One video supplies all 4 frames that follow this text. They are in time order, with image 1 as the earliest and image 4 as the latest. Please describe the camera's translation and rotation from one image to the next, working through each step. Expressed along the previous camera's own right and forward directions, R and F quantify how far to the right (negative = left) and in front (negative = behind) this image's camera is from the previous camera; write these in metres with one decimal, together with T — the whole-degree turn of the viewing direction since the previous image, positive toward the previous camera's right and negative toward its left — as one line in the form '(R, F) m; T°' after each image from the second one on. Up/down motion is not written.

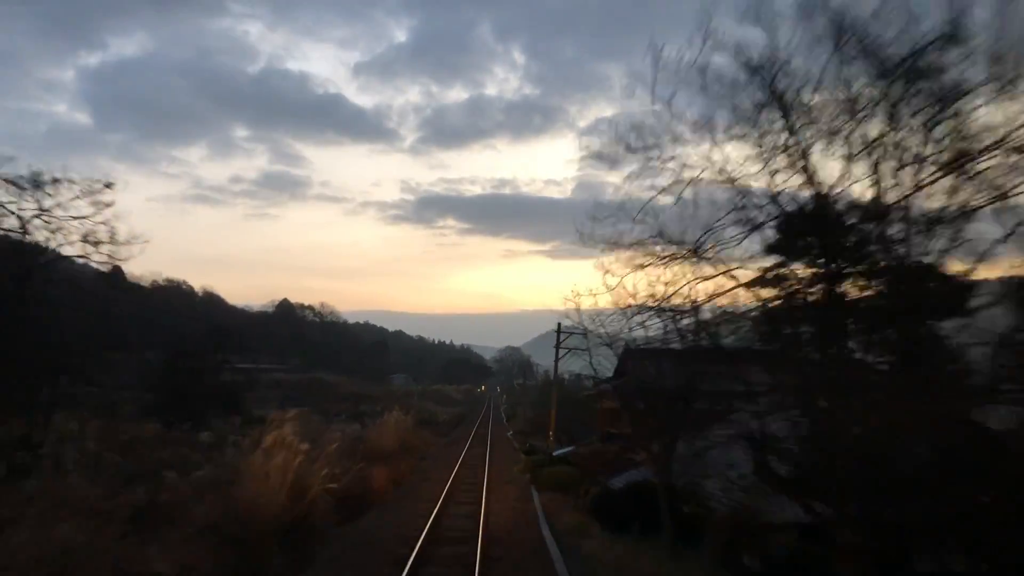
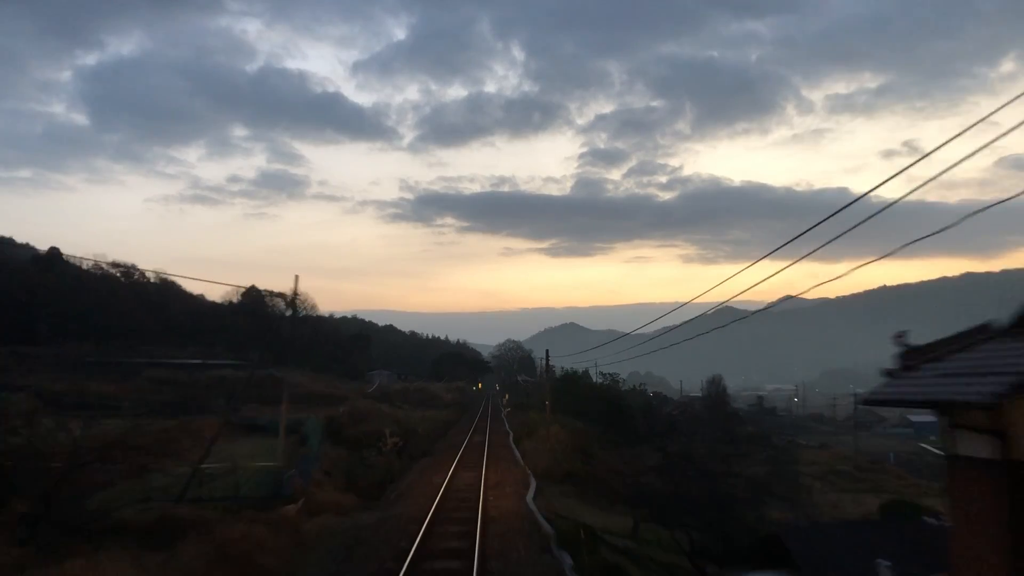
(-0.2, +15.4) m; 0°
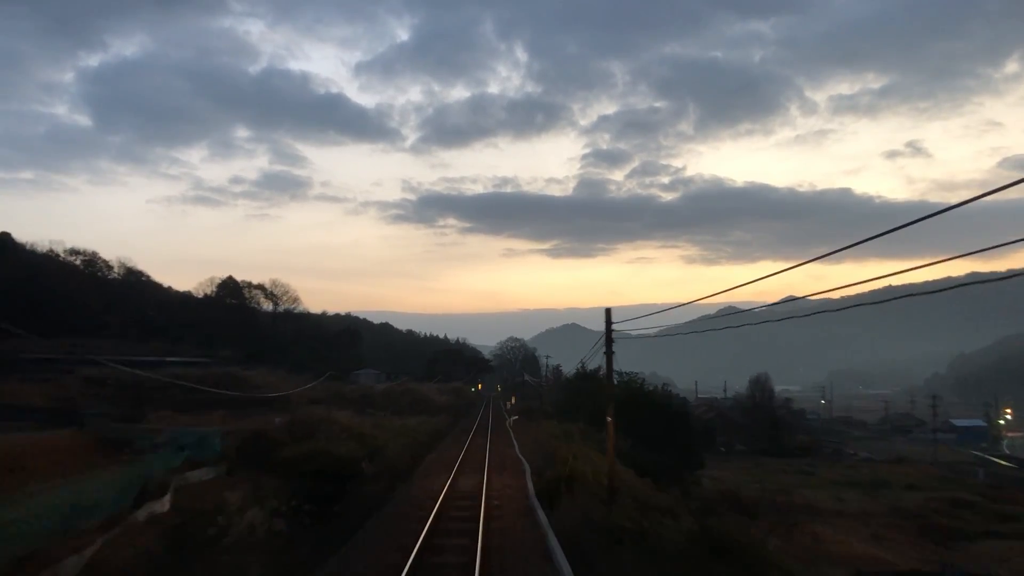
(-0.2, +9.8) m; 0°
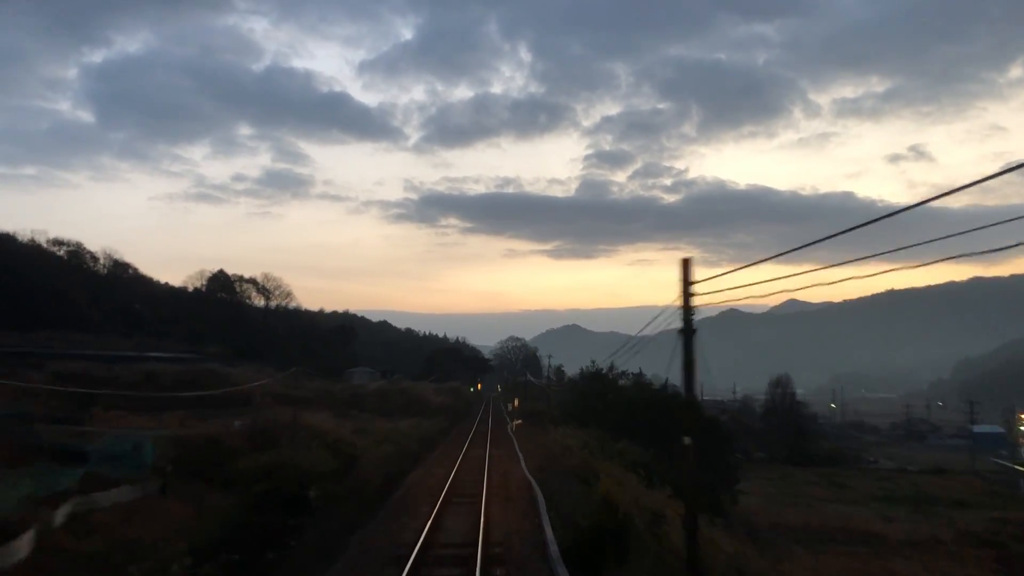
(-0.1, +3.6) m; 0°
